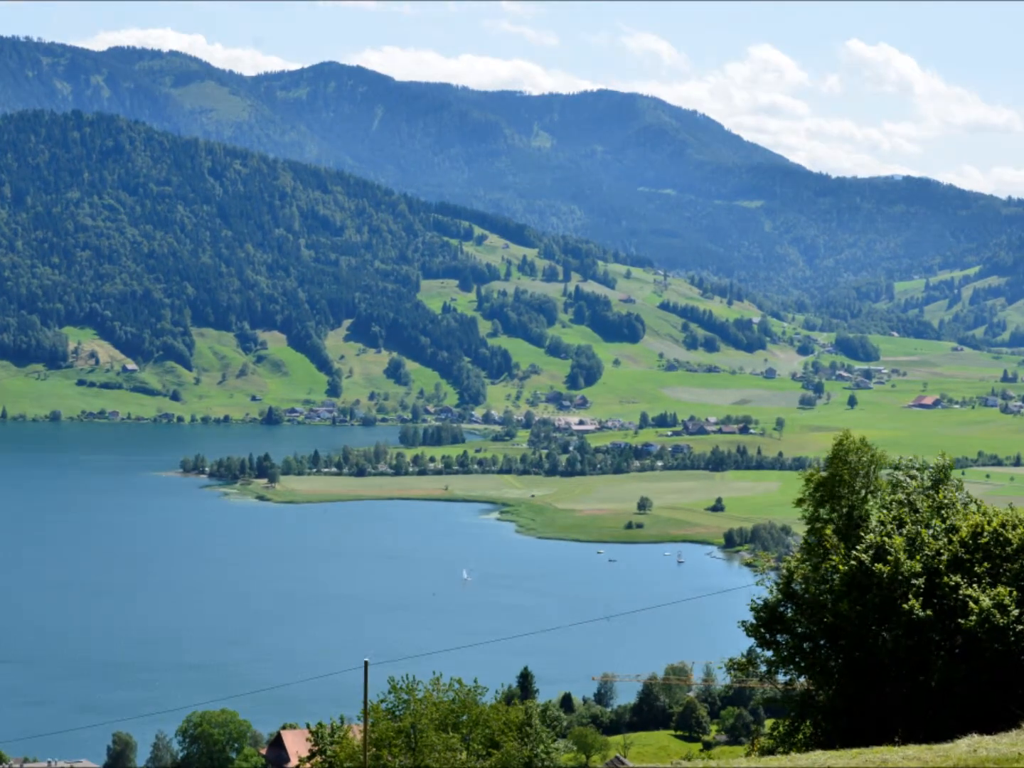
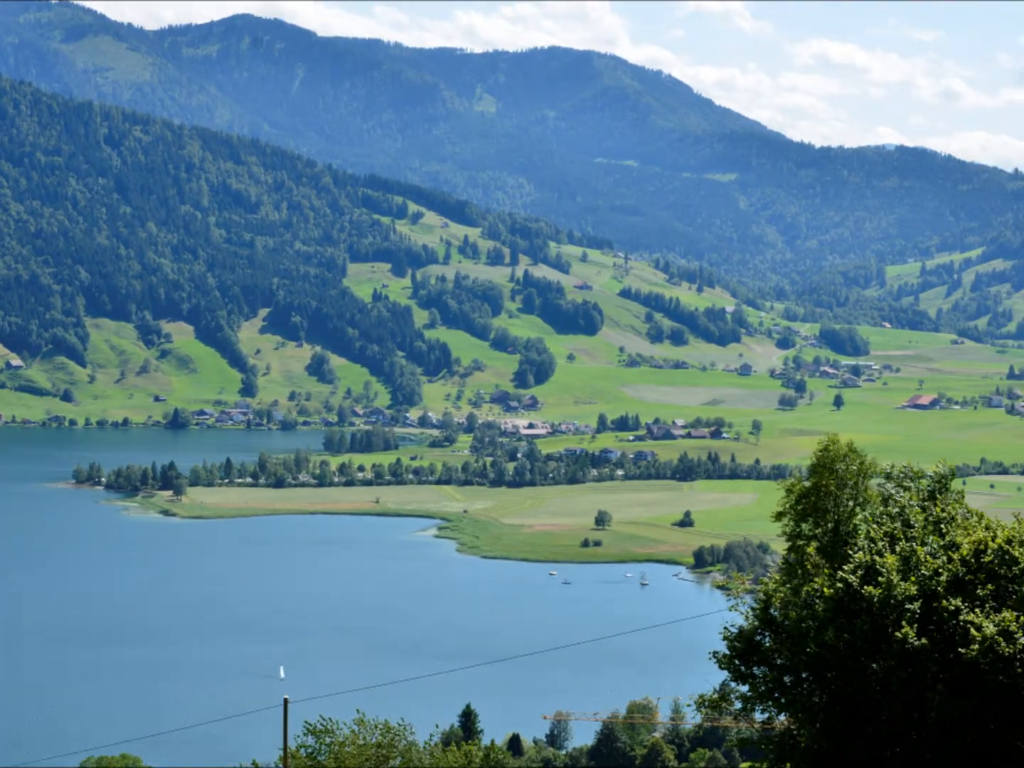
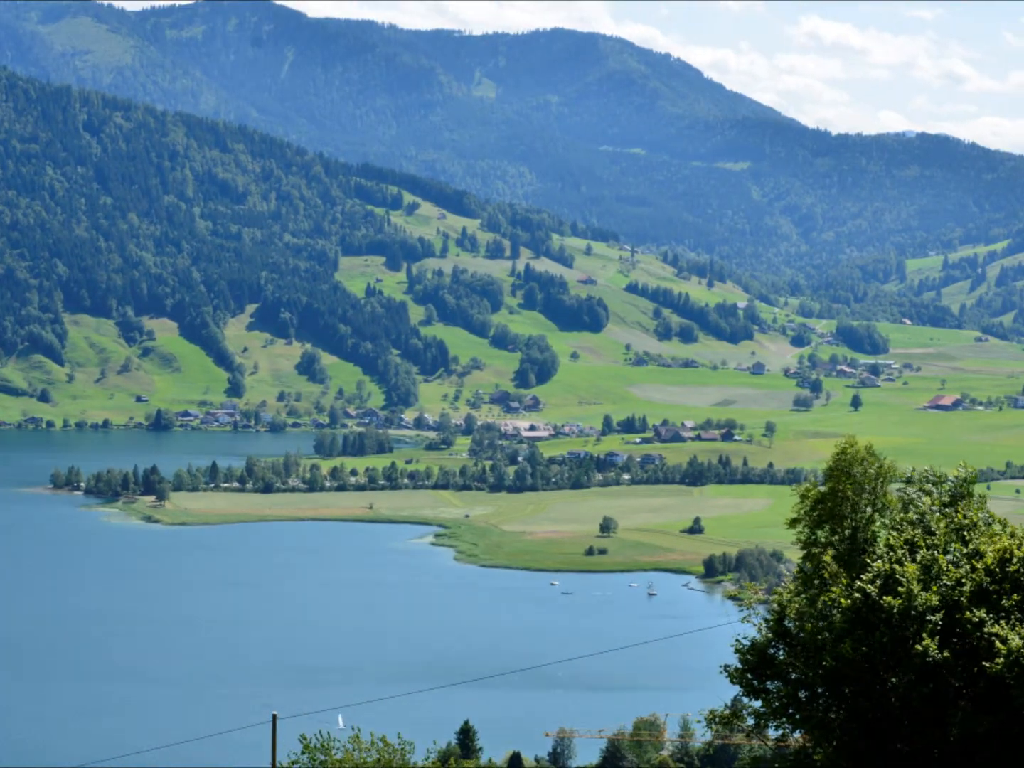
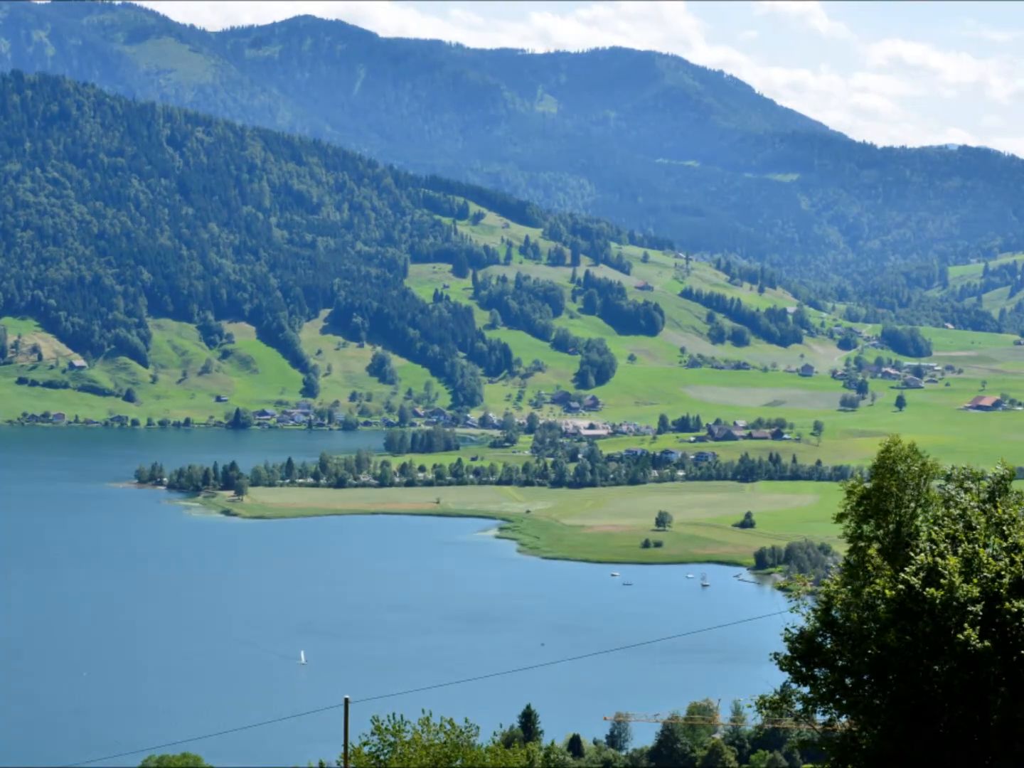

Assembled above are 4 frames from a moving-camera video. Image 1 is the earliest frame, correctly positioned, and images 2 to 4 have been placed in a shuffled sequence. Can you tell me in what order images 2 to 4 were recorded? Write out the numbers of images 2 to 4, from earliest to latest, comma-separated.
4, 2, 3
